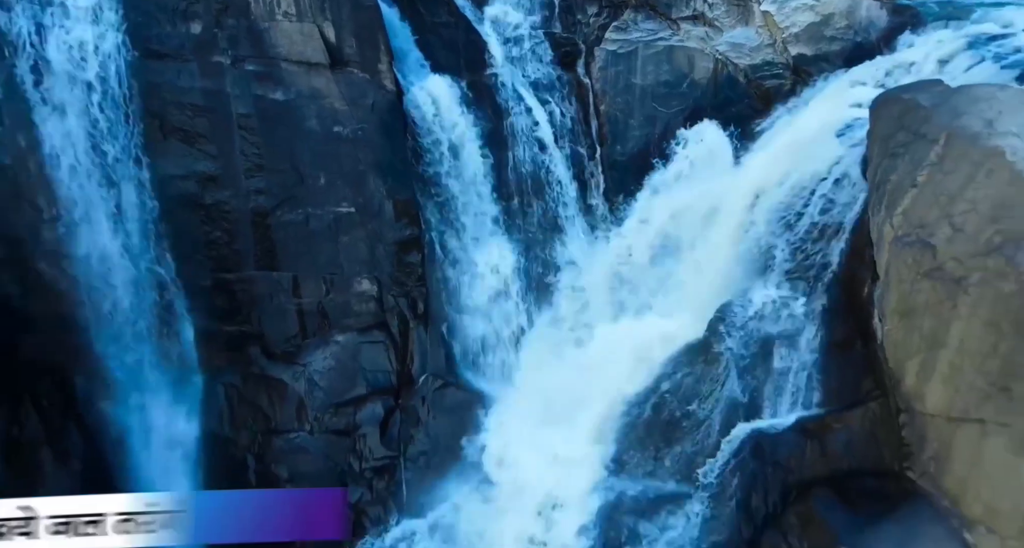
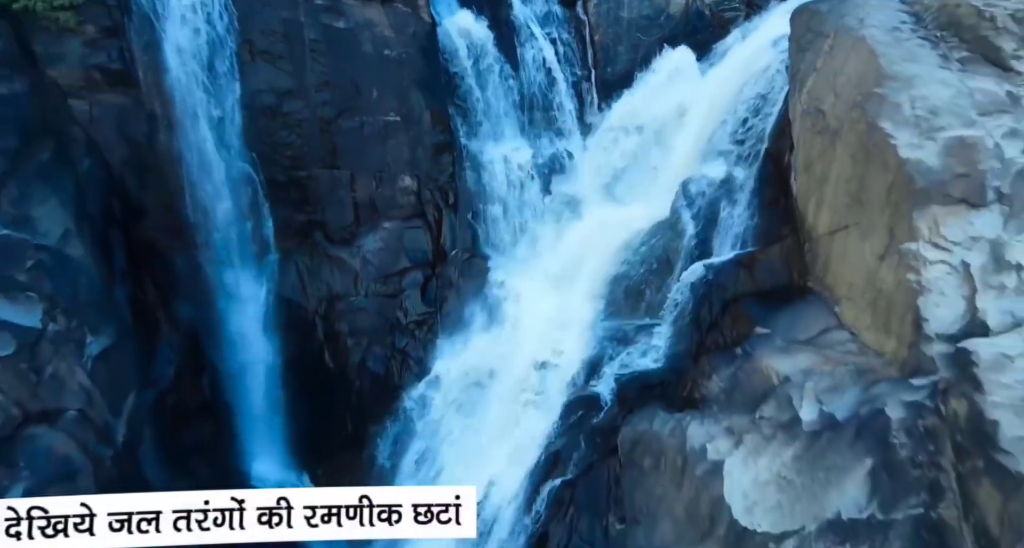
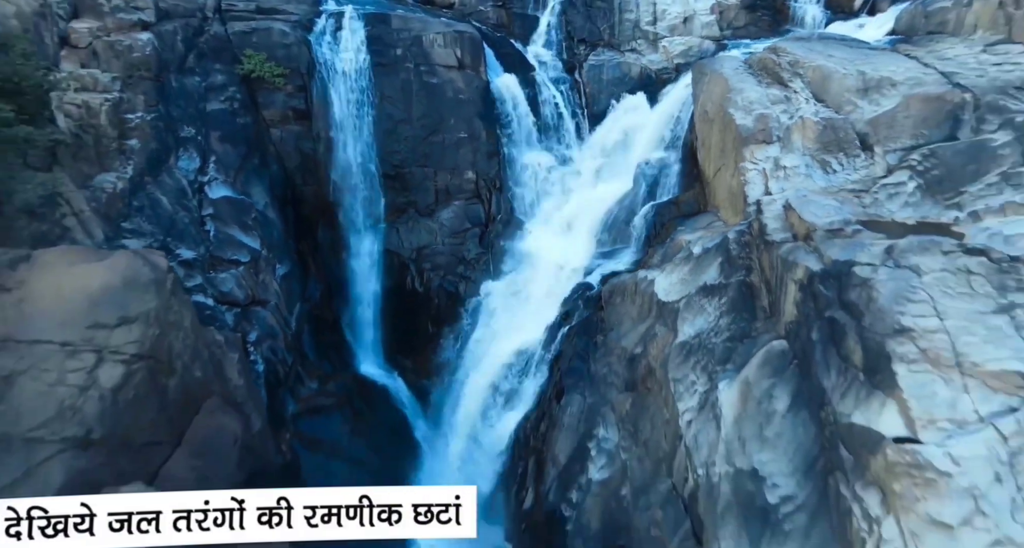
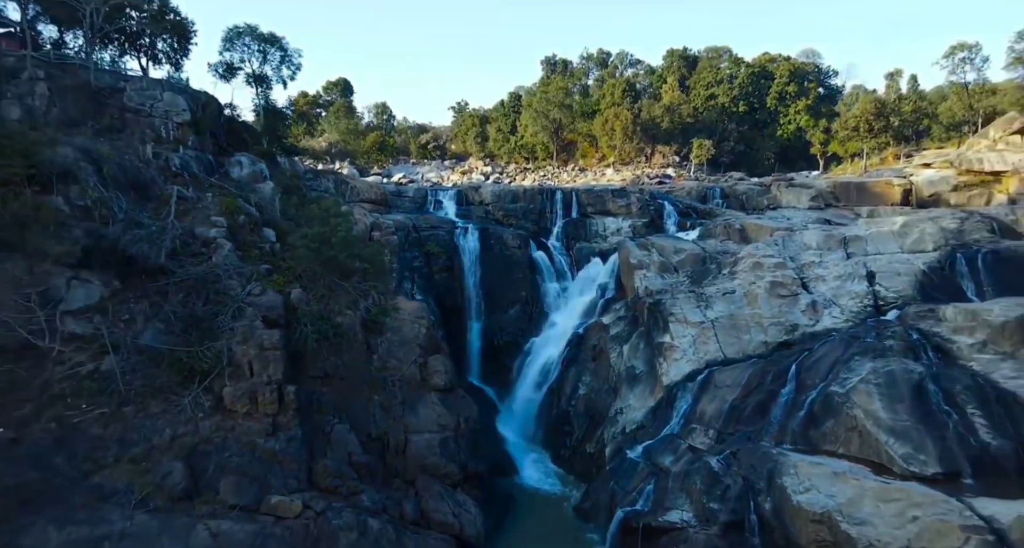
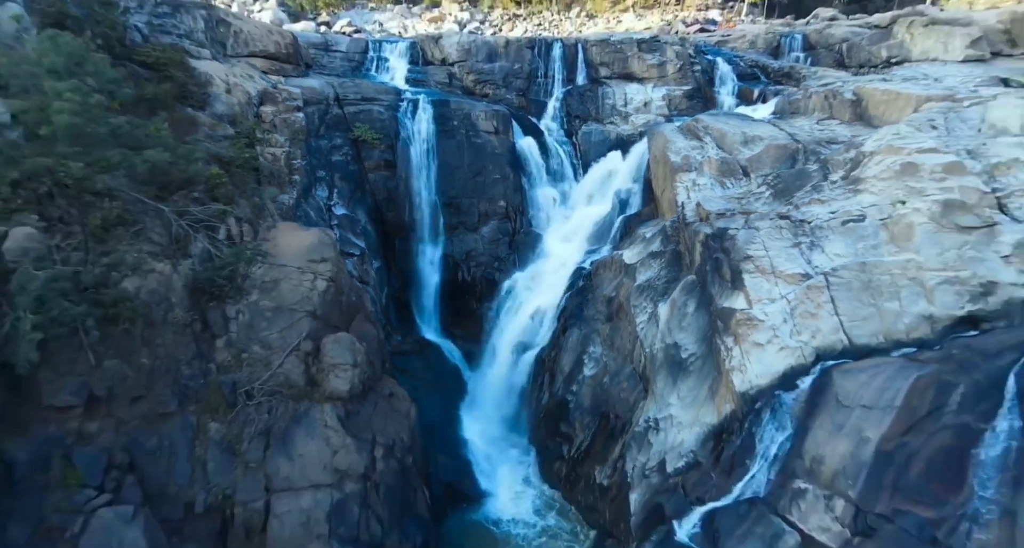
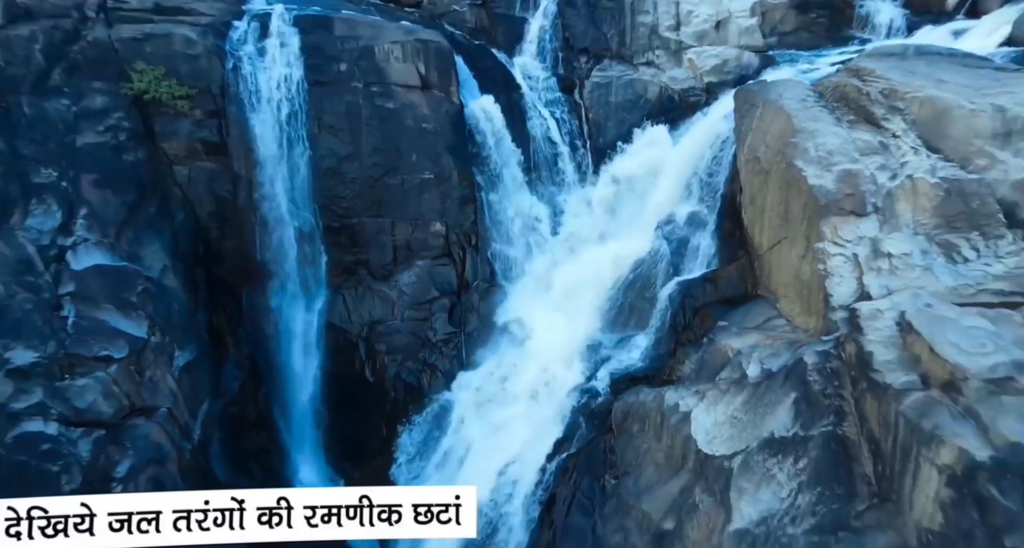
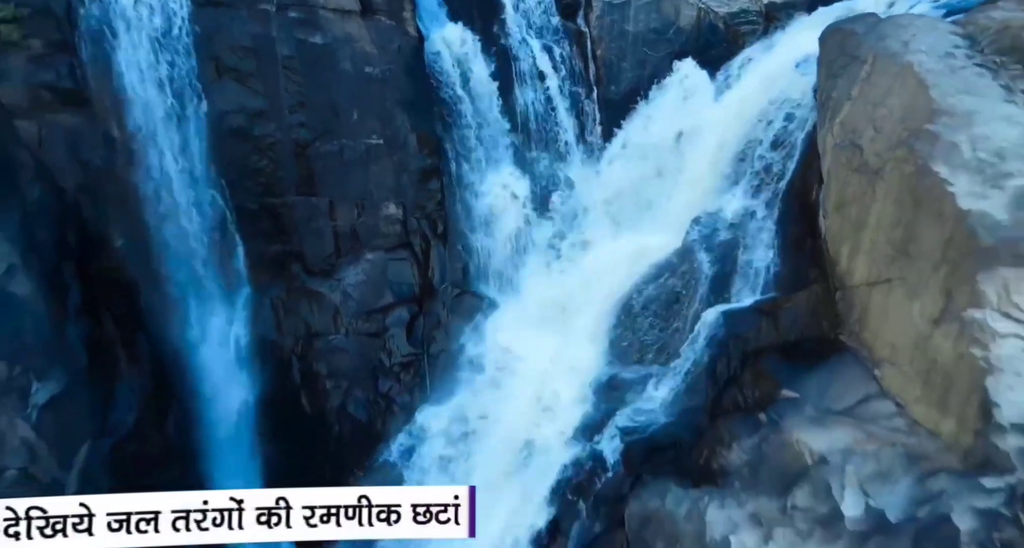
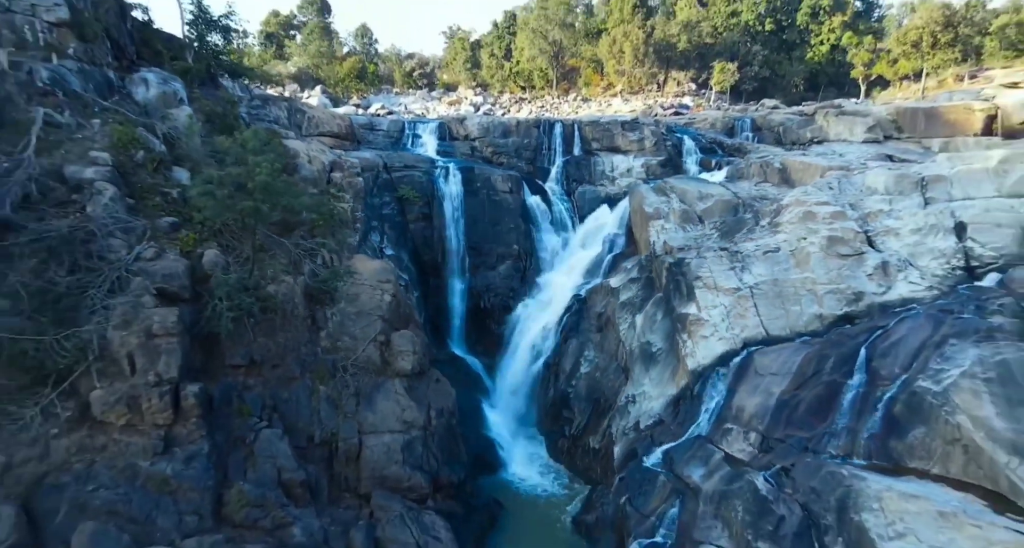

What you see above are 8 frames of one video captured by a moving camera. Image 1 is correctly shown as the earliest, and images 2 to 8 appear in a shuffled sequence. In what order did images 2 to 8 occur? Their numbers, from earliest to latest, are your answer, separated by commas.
7, 2, 6, 3, 5, 8, 4
